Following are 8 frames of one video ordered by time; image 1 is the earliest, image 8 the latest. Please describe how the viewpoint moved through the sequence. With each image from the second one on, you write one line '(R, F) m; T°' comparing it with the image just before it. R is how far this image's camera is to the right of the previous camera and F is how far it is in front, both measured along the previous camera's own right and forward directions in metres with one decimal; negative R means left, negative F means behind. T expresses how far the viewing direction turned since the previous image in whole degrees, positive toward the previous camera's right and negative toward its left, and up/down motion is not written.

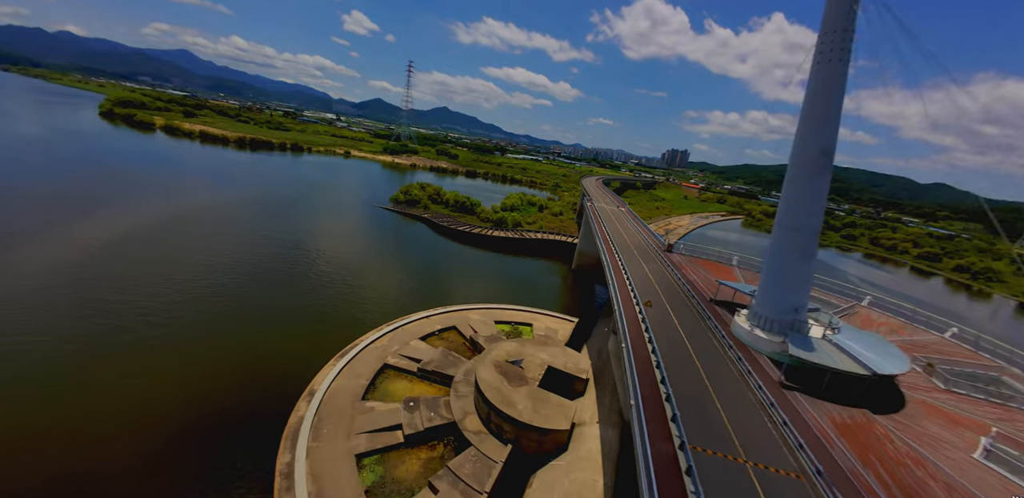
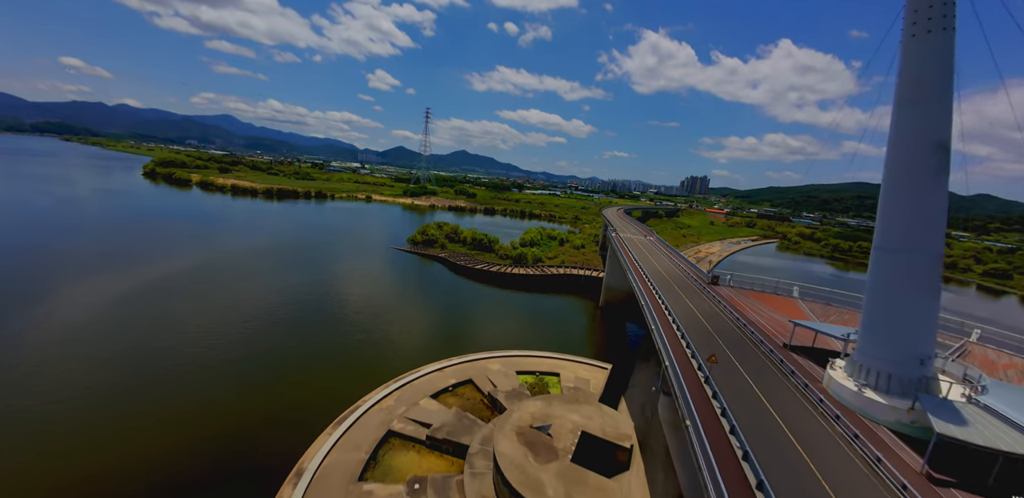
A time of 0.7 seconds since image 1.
(+0.2, +2.7) m; -3°
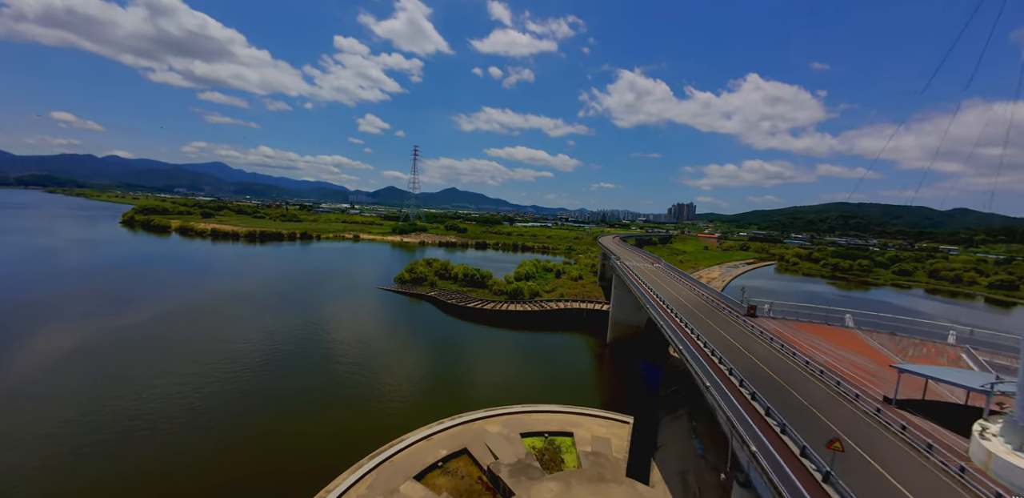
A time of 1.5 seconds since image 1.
(-0.2, +3.5) m; +1°
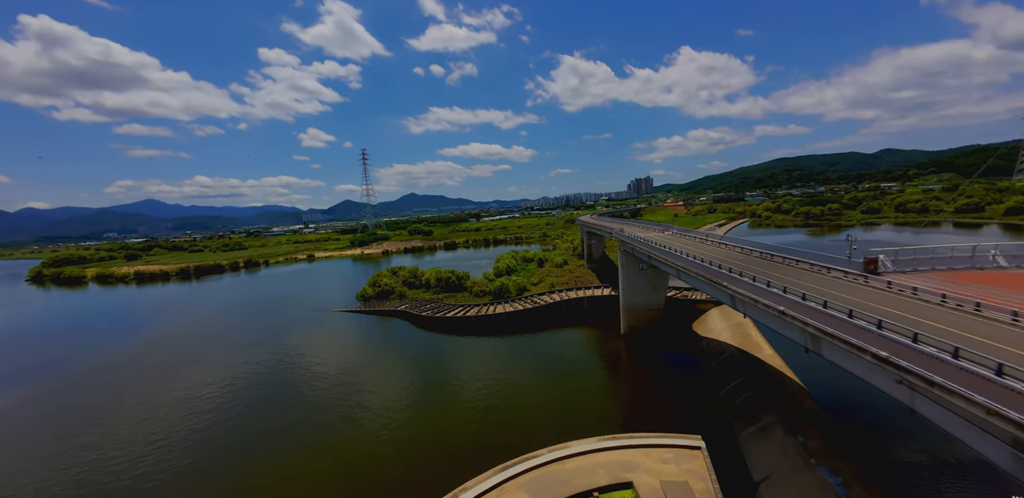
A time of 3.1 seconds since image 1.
(-1.1, +6.9) m; +5°
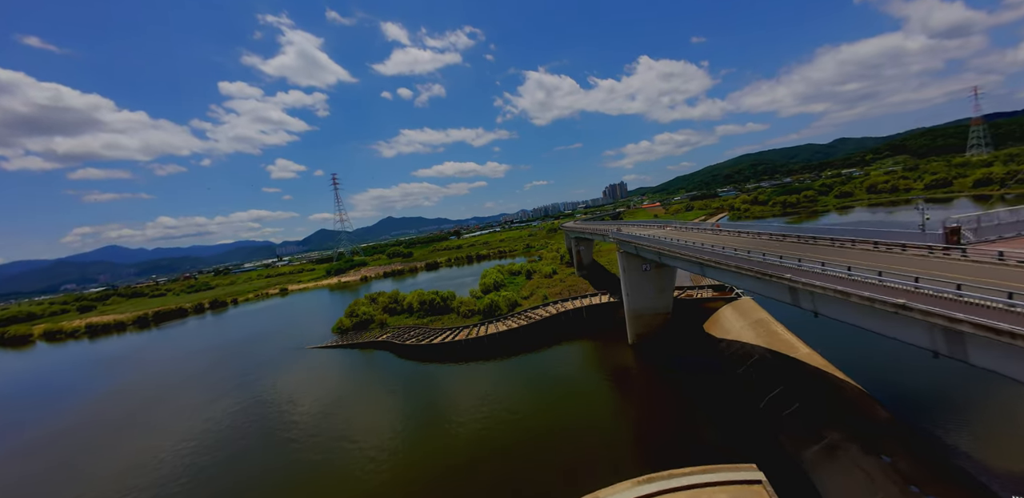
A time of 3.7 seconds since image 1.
(-0.5, +3.0) m; +3°
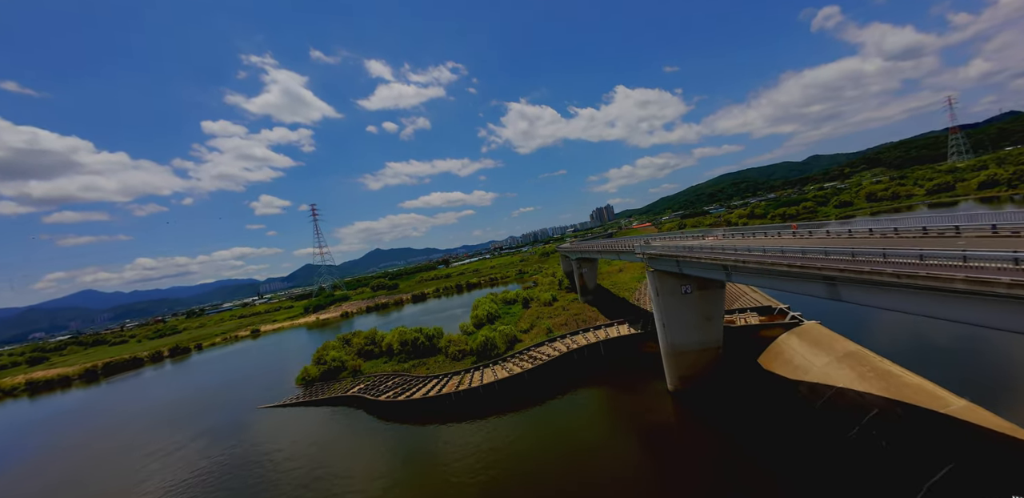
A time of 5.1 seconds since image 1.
(-0.6, +6.0) m; +2°
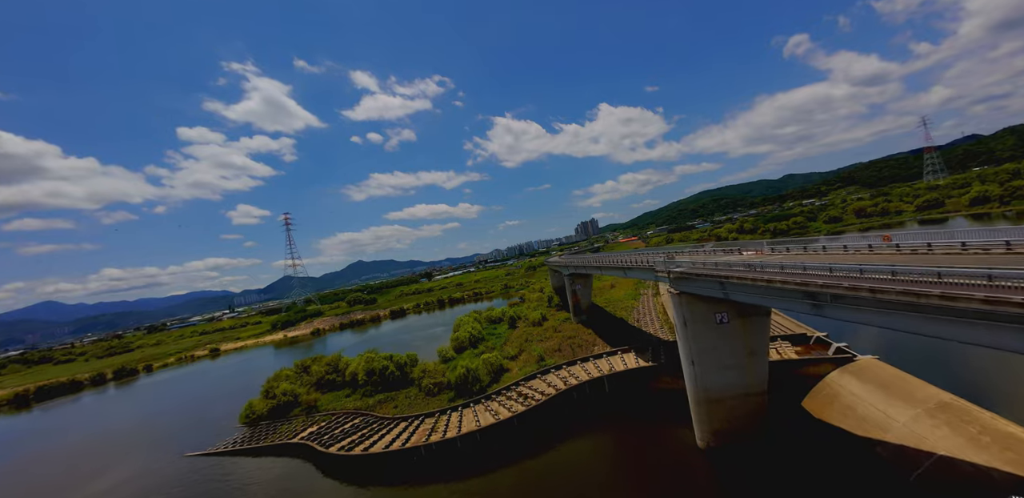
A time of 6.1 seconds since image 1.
(-0.2, +4.6) m; +2°
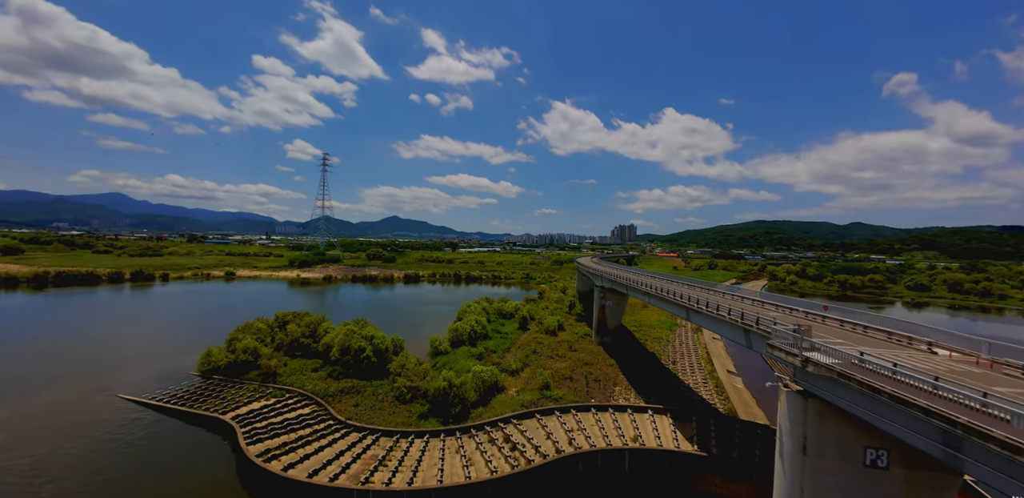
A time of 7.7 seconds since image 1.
(0.0, +6.4) m; -4°
